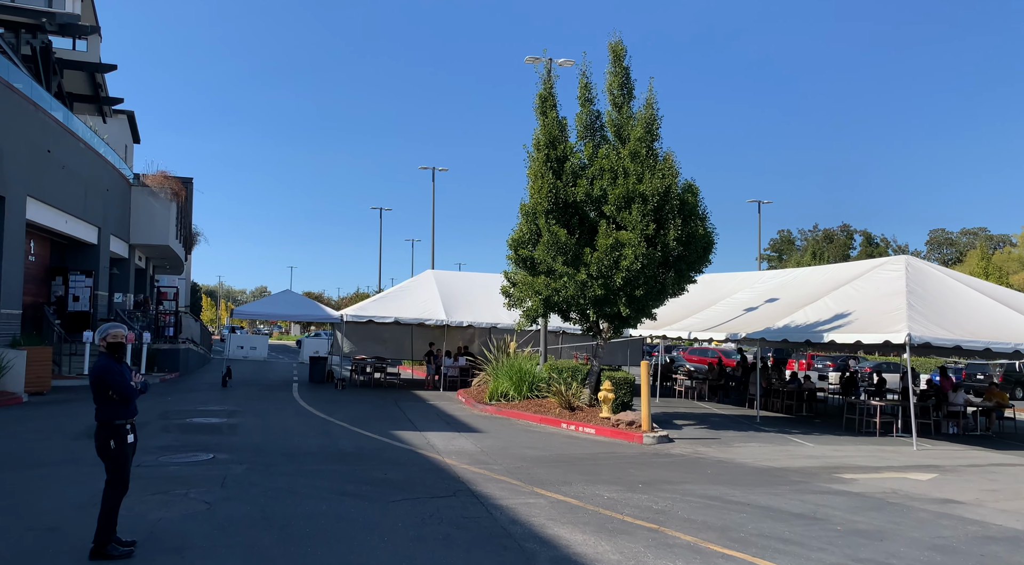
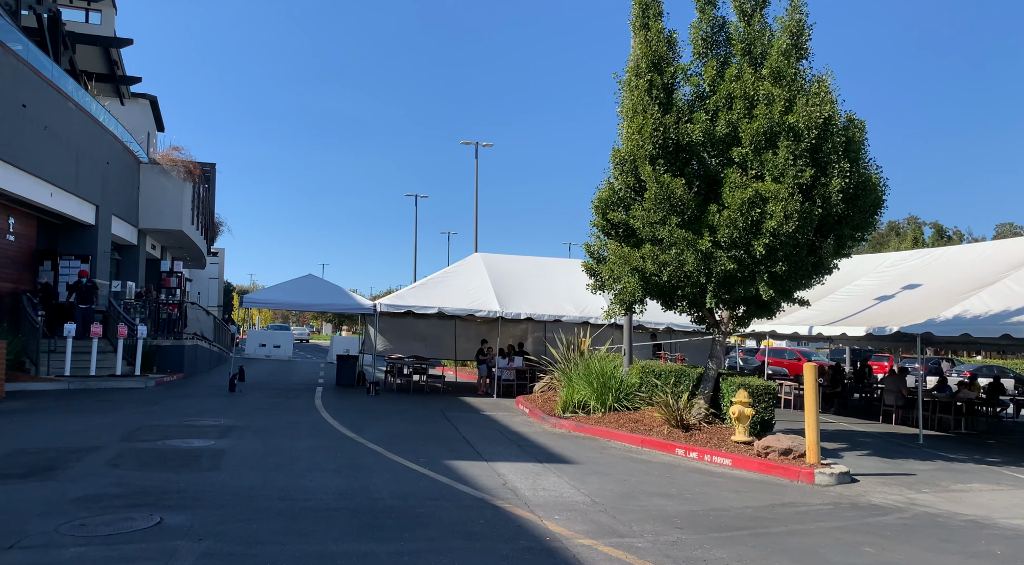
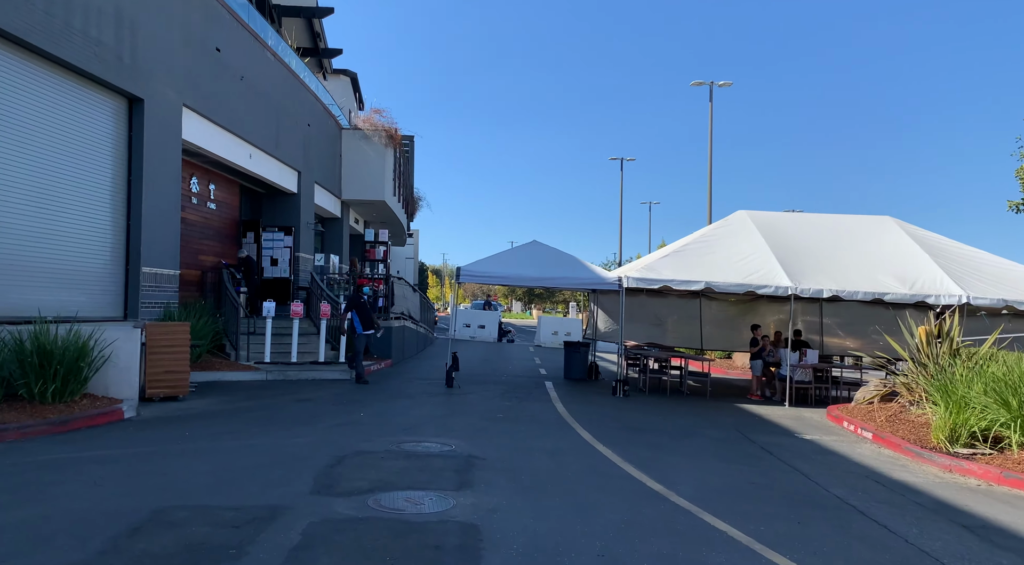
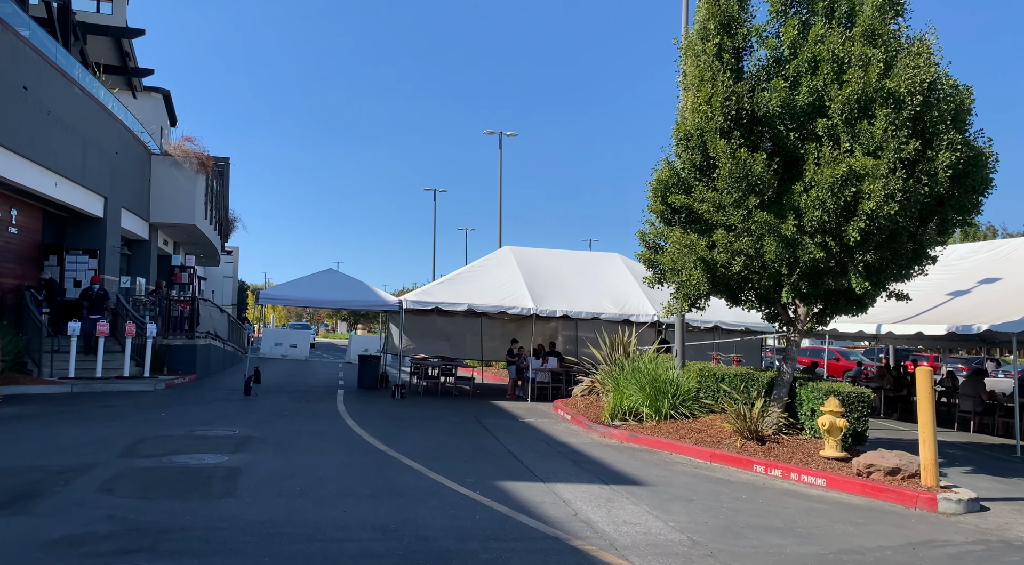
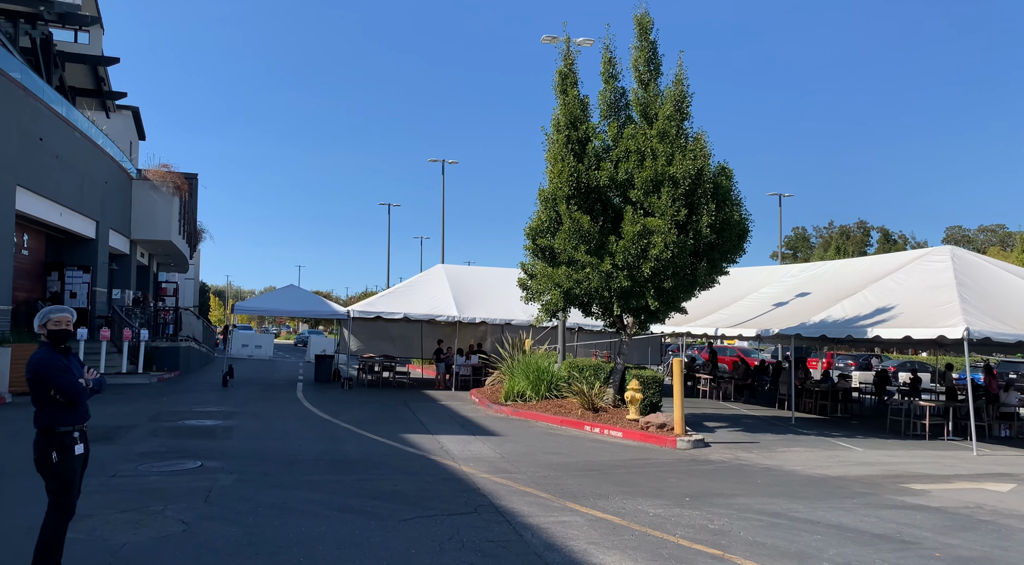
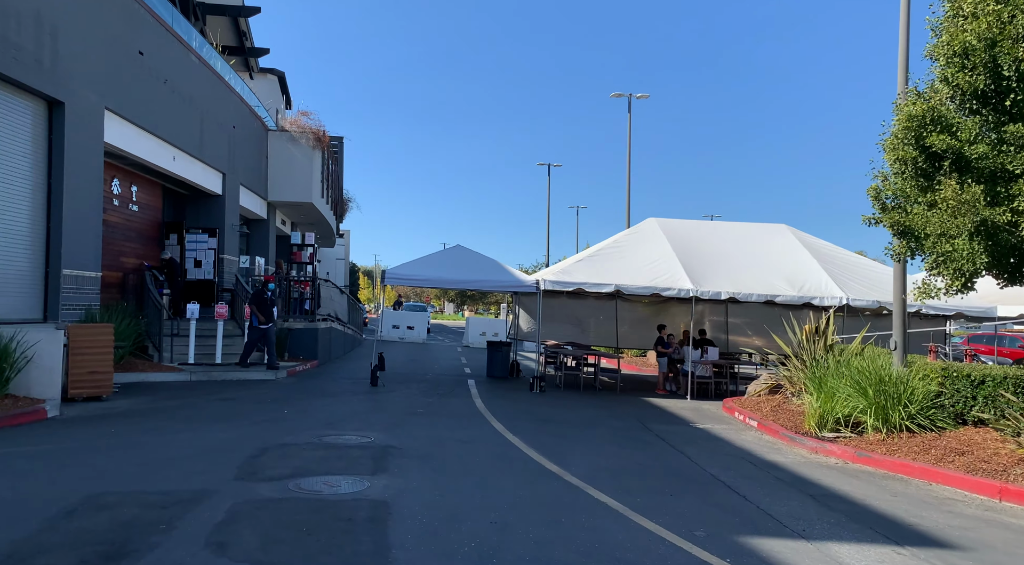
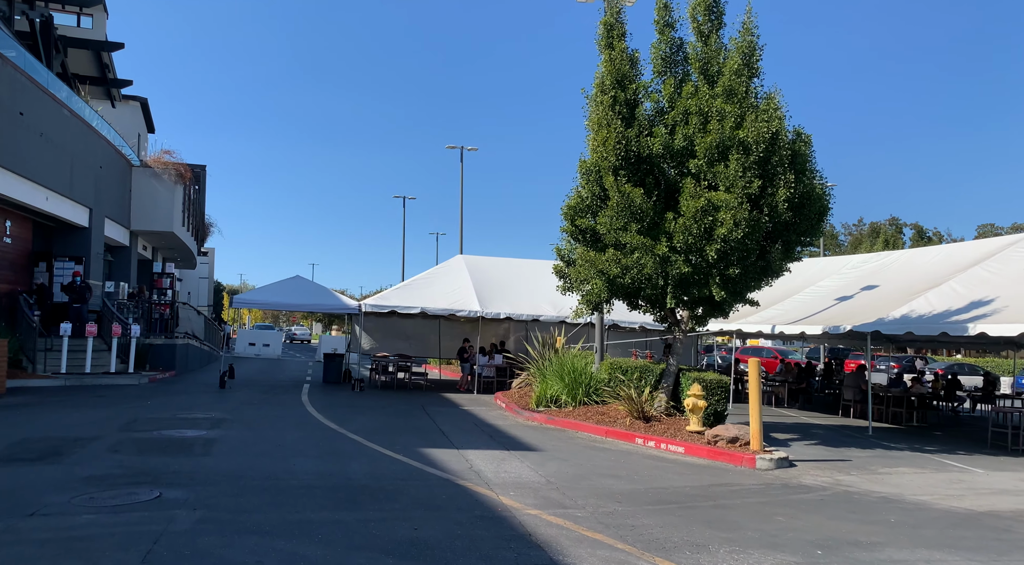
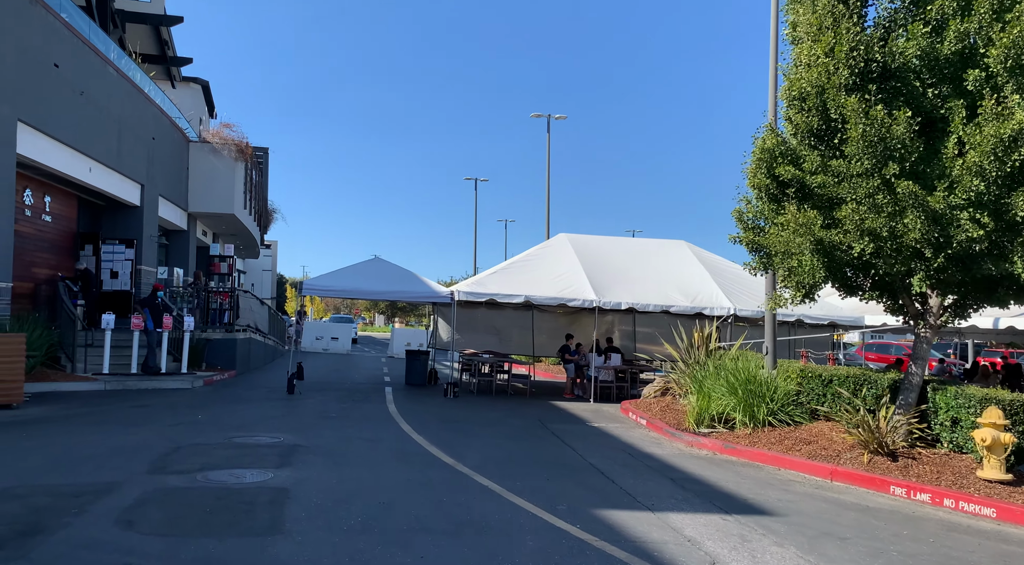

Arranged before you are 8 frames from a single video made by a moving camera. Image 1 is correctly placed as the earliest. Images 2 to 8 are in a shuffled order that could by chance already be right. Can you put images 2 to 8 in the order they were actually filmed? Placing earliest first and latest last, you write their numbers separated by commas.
5, 7, 2, 4, 8, 6, 3
